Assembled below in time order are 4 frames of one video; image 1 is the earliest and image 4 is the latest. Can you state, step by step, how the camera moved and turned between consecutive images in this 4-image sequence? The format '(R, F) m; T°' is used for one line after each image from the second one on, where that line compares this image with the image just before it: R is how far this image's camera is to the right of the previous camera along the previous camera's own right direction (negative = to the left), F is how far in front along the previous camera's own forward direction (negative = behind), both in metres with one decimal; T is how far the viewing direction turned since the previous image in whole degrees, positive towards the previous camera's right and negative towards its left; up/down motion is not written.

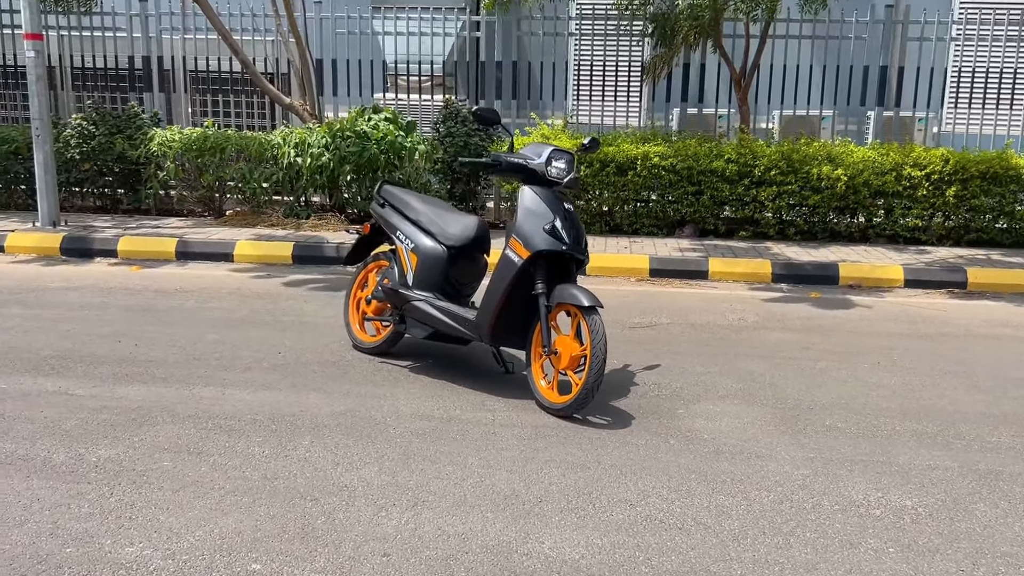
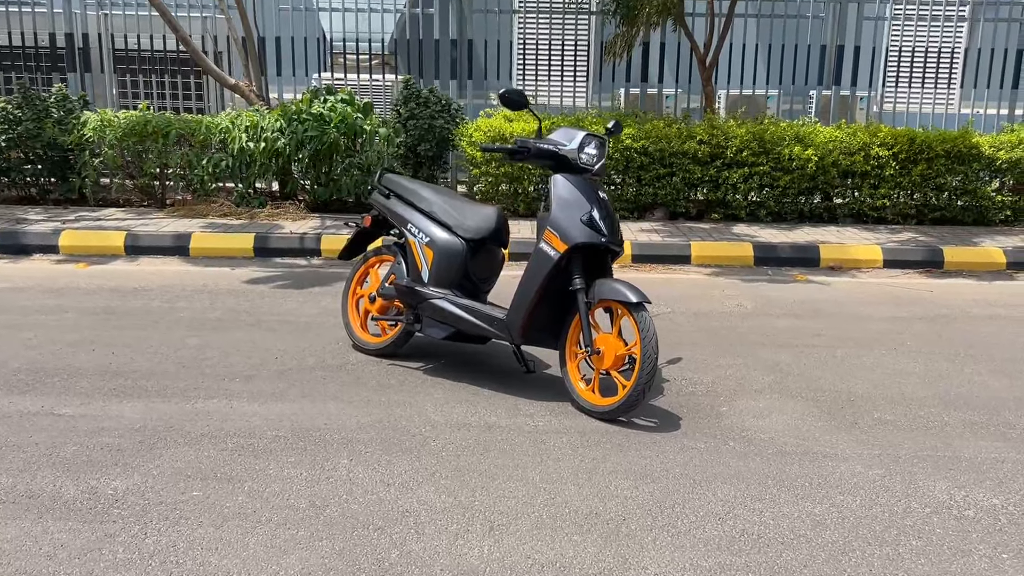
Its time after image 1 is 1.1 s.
(-0.6, +0.3) m; +6°
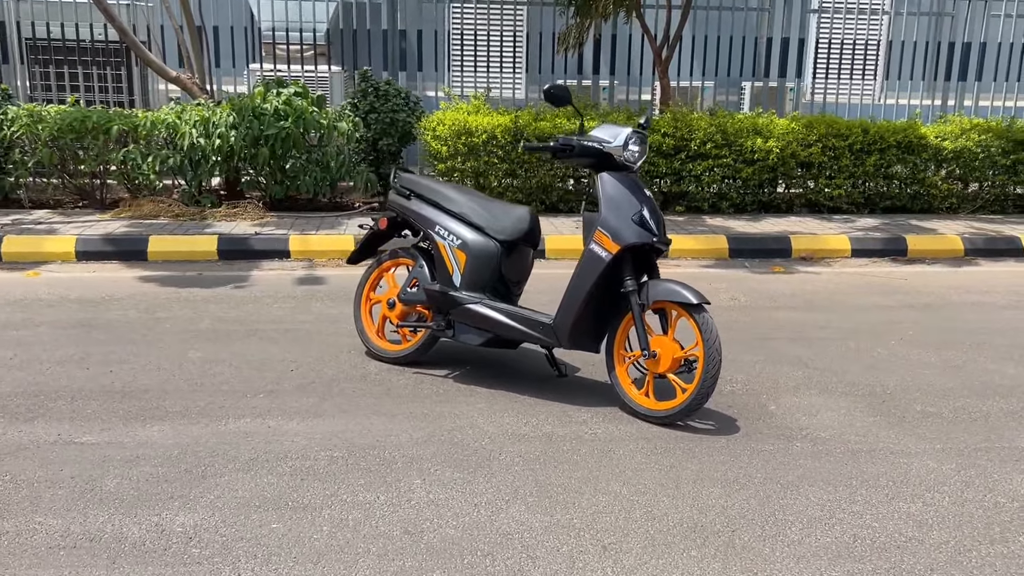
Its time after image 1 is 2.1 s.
(-0.7, +0.2) m; +6°
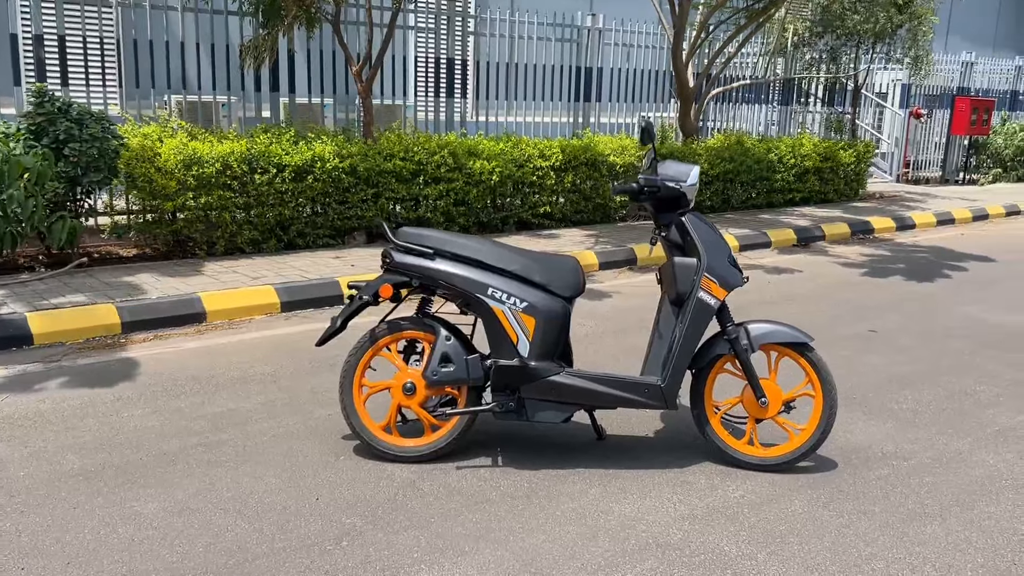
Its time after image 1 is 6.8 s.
(-2.3, +1.3) m; +32°
